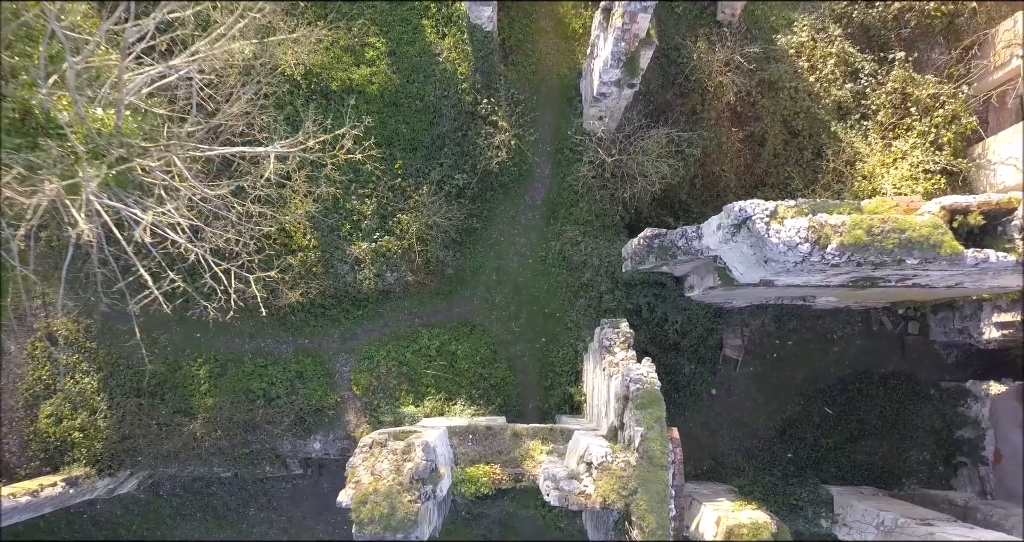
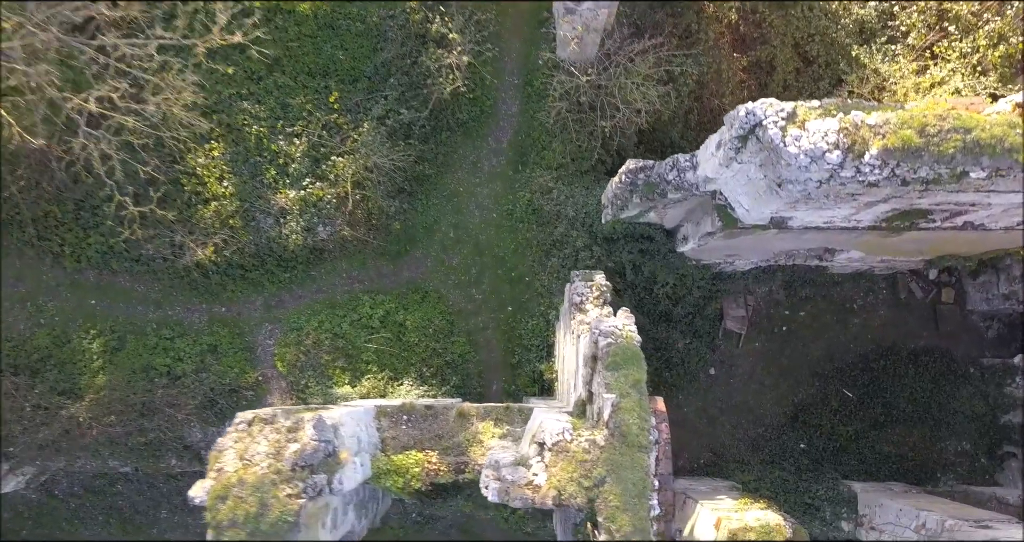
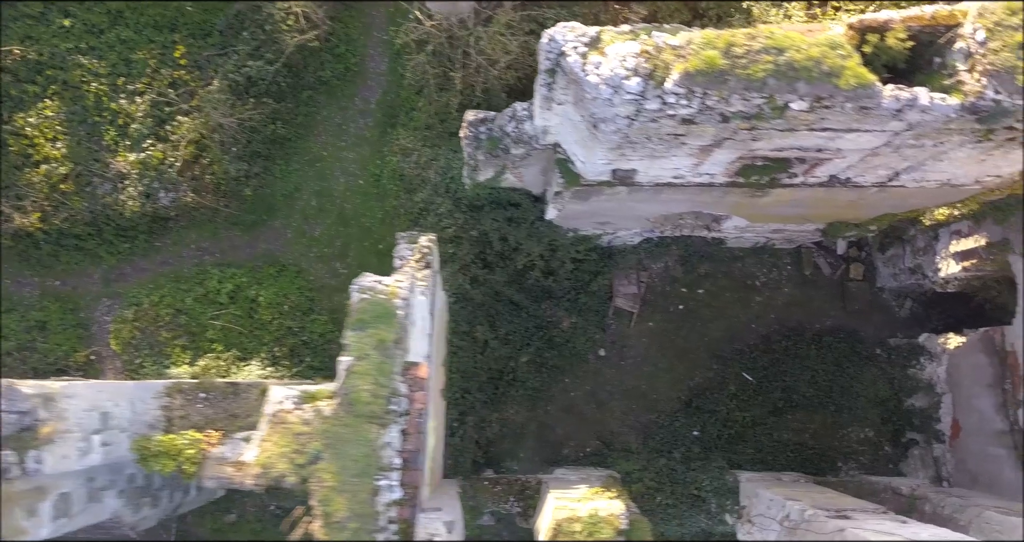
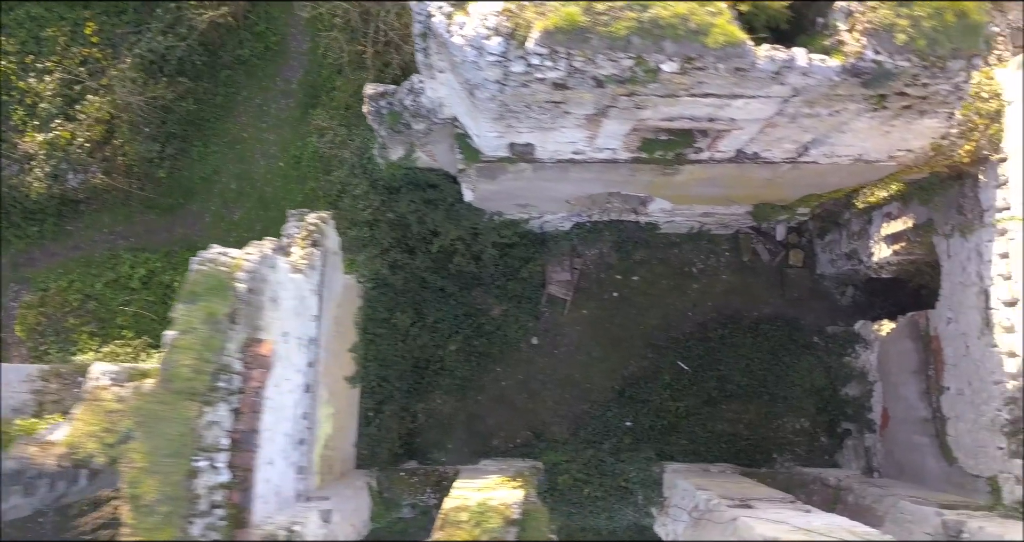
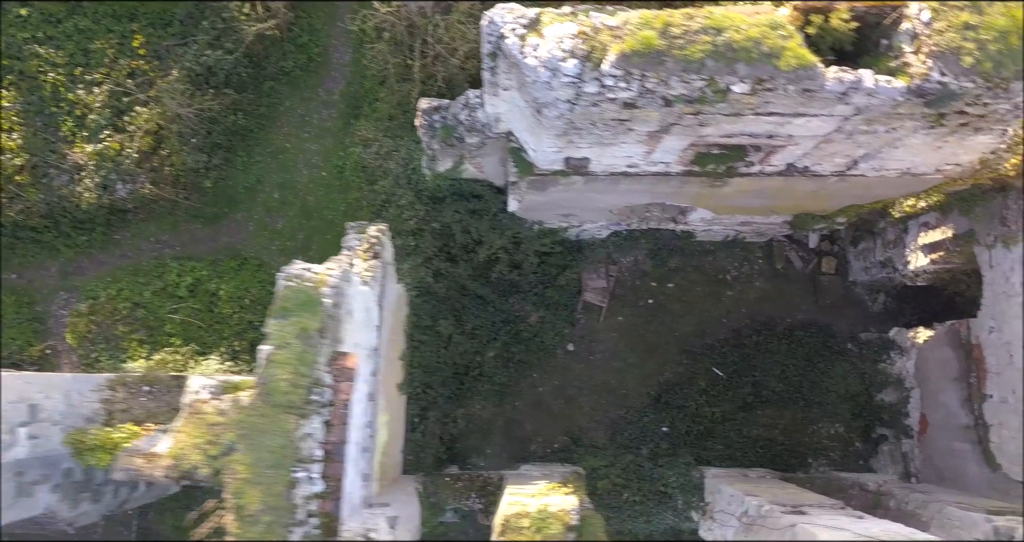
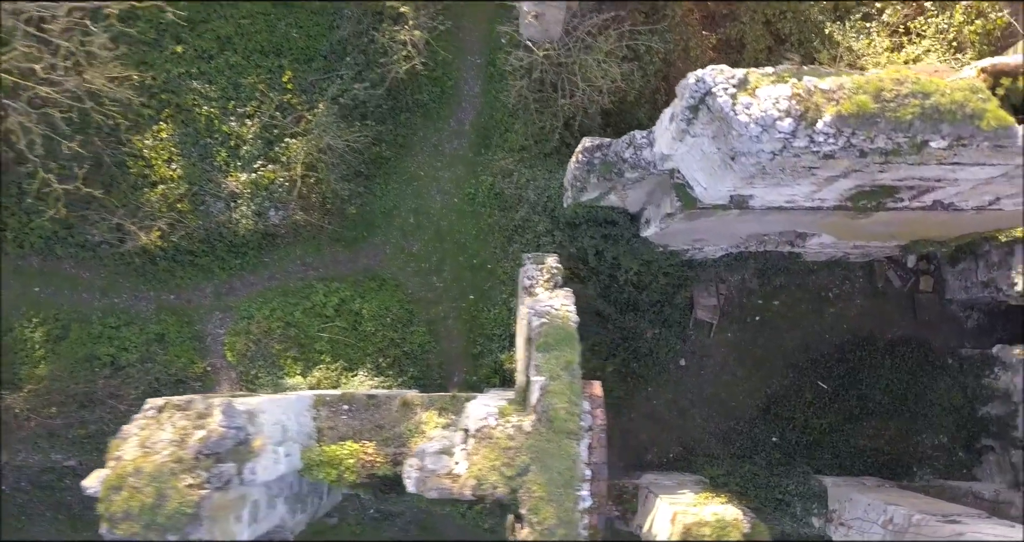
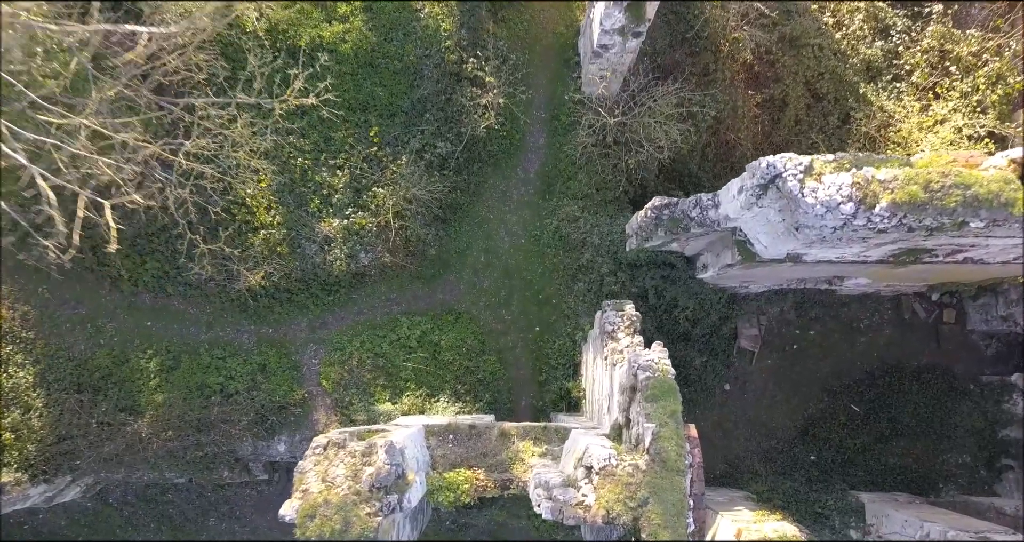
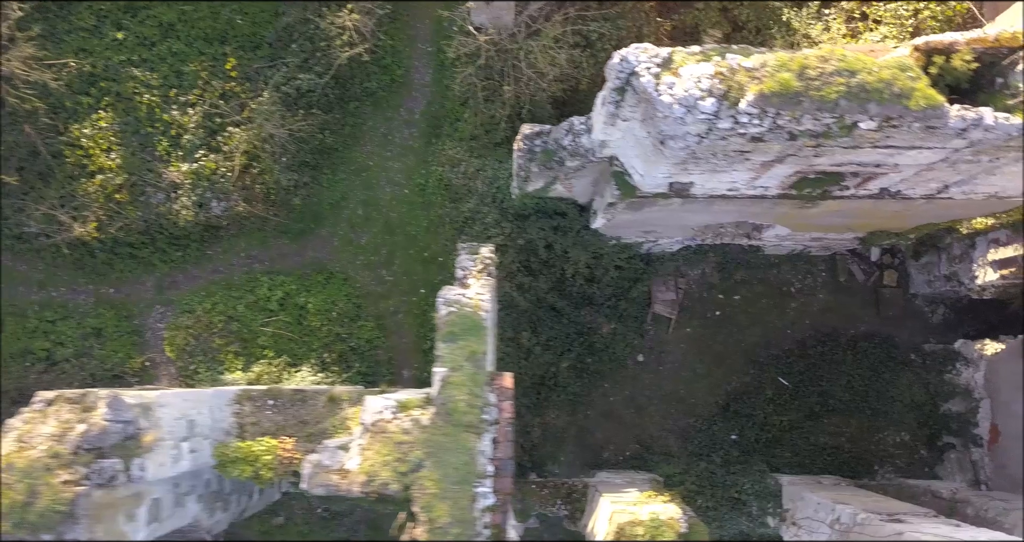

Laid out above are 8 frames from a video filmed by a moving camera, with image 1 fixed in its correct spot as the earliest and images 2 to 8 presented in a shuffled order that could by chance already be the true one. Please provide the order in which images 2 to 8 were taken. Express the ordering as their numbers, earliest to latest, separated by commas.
7, 2, 6, 8, 3, 5, 4
